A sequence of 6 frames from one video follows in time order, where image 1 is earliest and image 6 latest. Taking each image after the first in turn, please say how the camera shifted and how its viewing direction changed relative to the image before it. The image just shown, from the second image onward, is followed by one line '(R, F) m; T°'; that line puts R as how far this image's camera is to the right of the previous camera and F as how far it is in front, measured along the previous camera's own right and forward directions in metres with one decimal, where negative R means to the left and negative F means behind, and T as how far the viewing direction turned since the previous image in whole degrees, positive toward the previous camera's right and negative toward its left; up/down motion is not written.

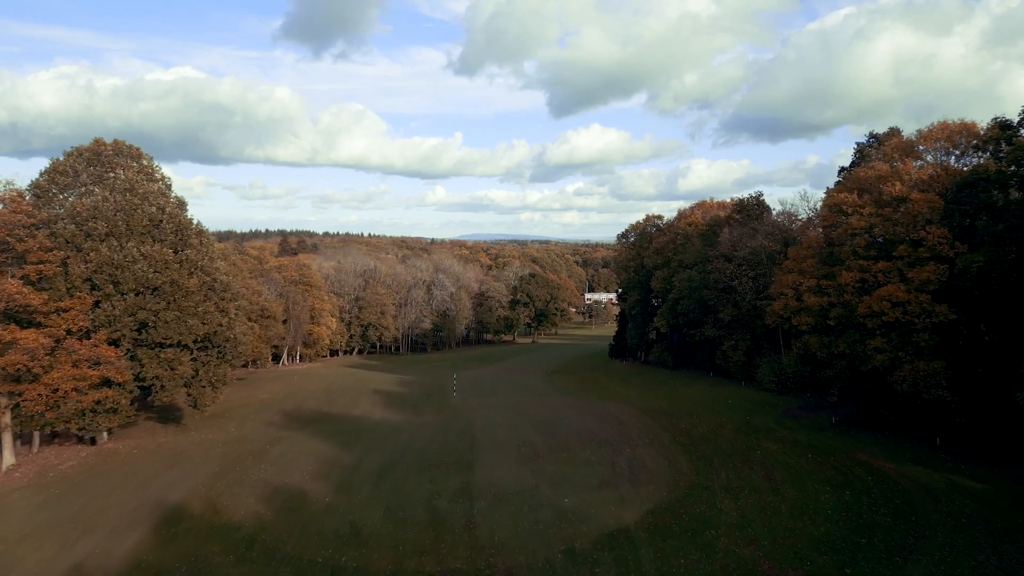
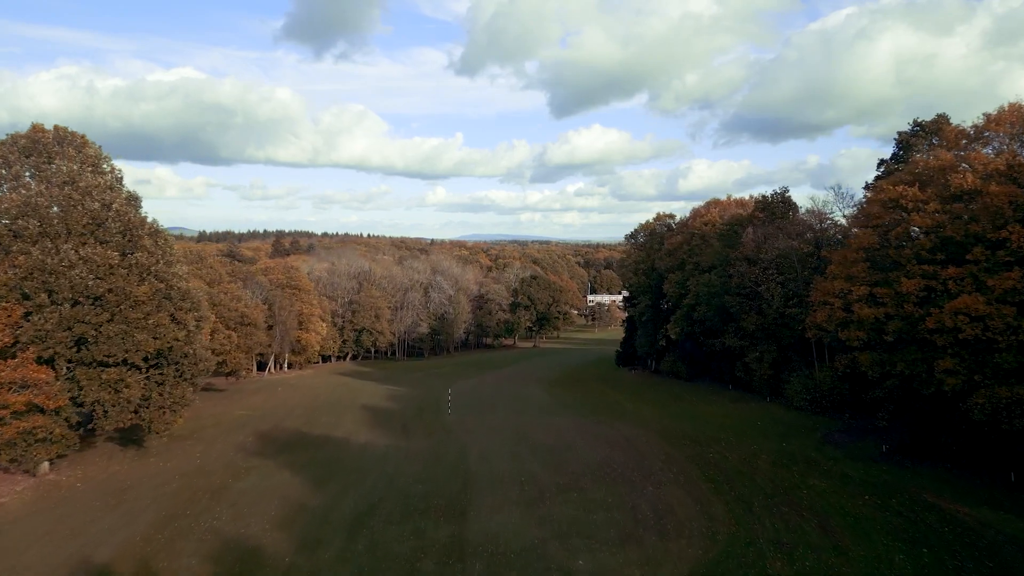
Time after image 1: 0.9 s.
(0.0, +3.5) m; 0°
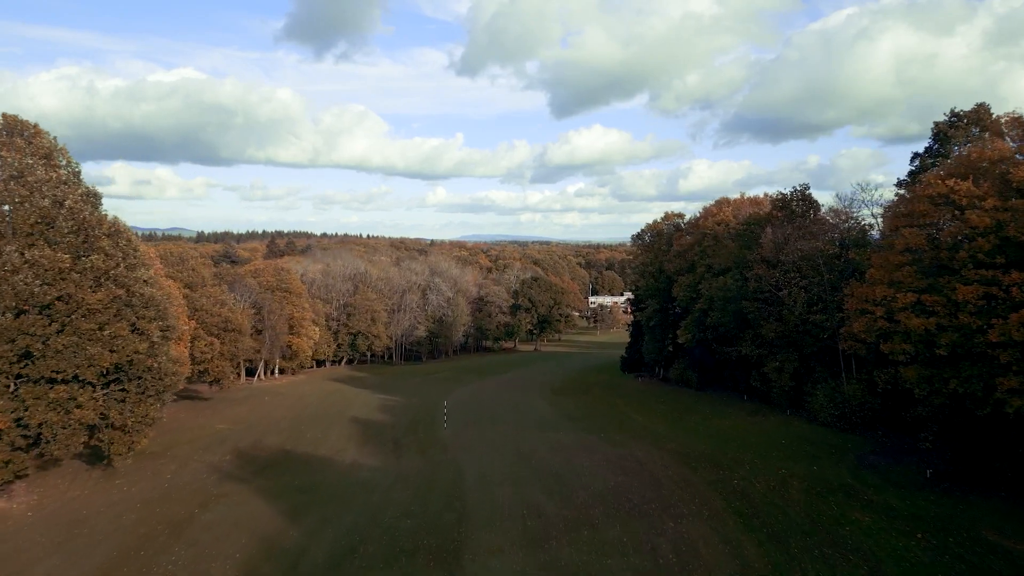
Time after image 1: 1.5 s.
(0.0, +2.4) m; 0°
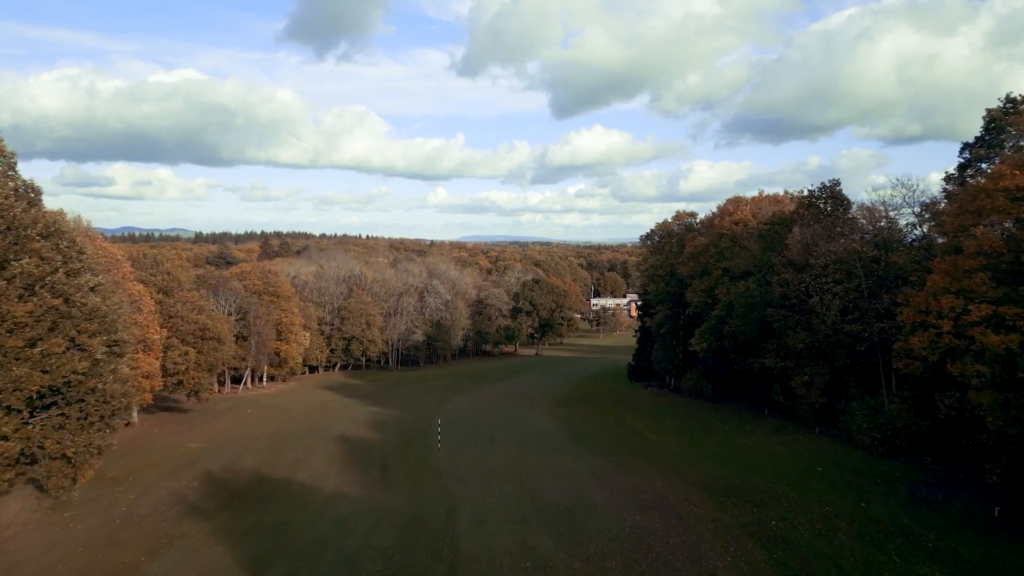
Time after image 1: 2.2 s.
(0.0, +2.9) m; 0°
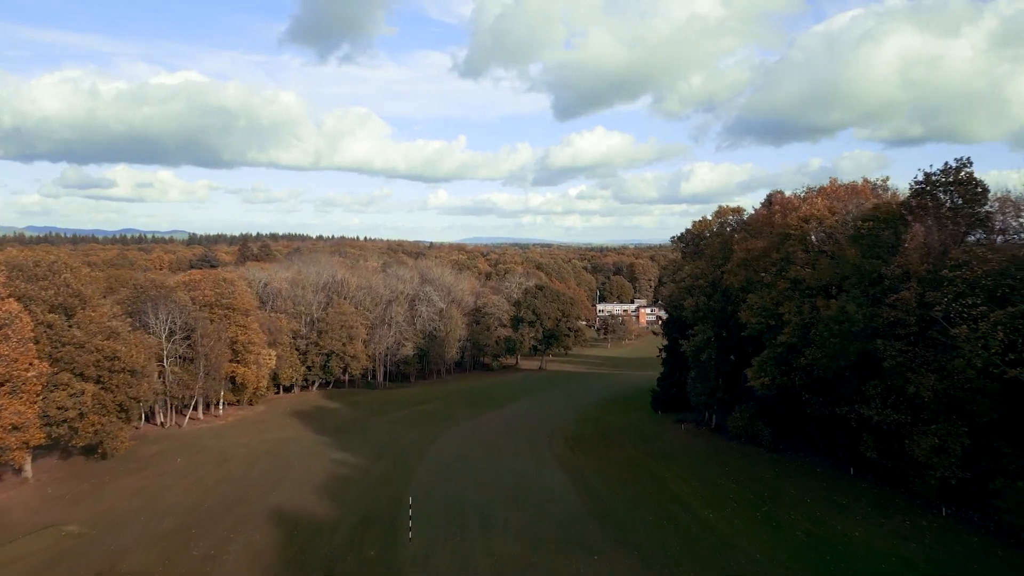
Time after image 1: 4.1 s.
(0.0, +8.3) m; 0°
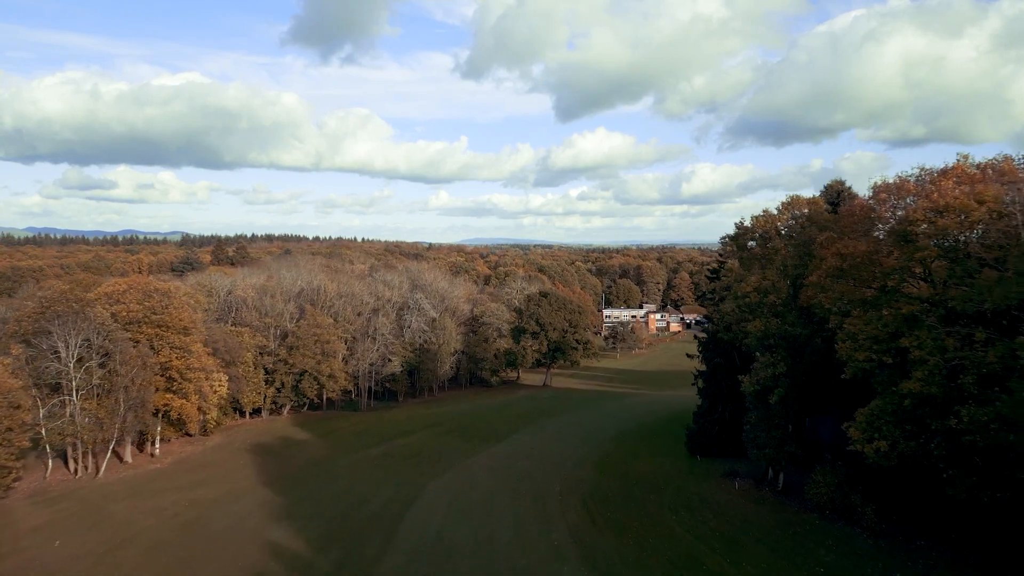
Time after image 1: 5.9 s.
(0.0, +8.3) m; 0°
